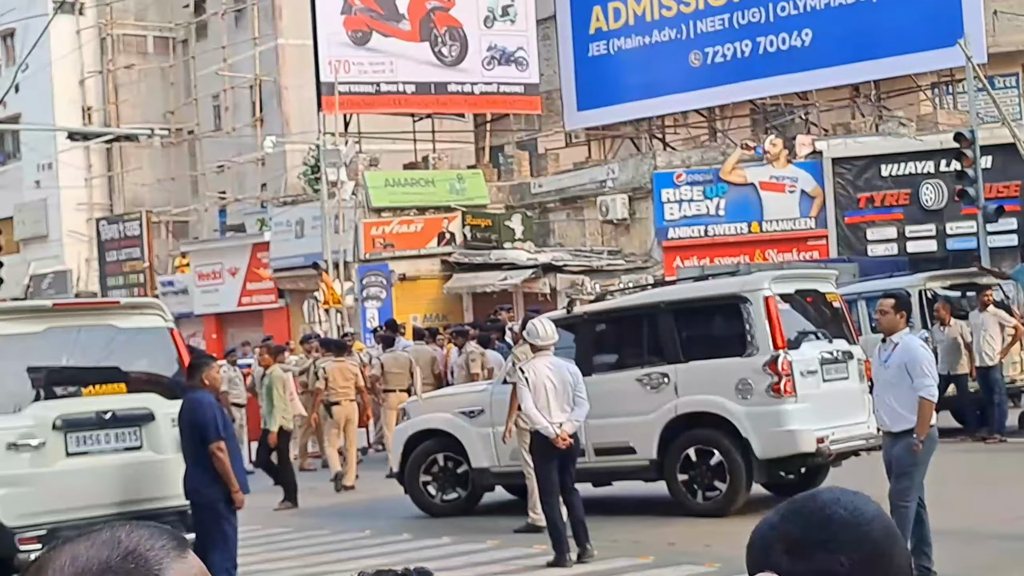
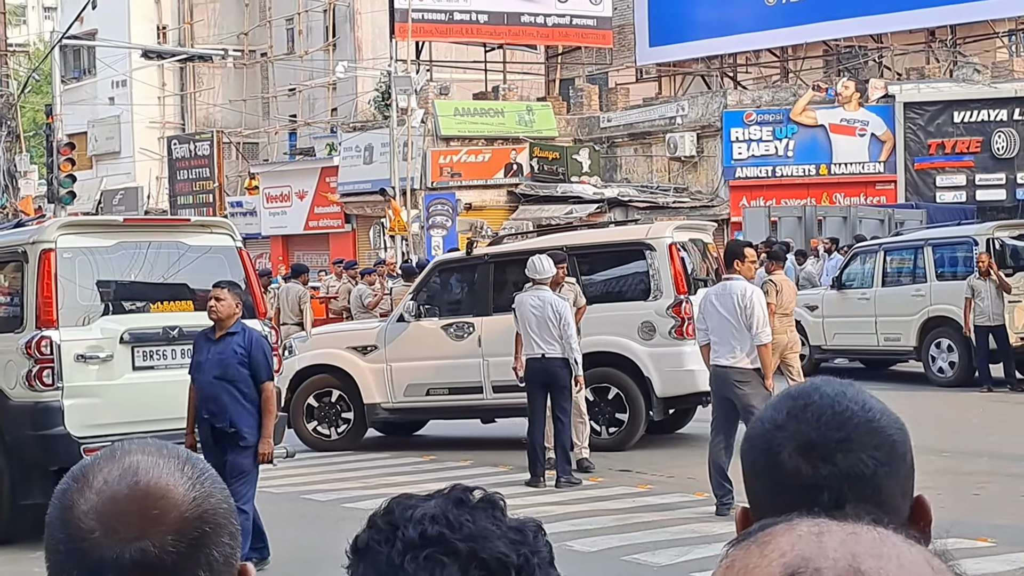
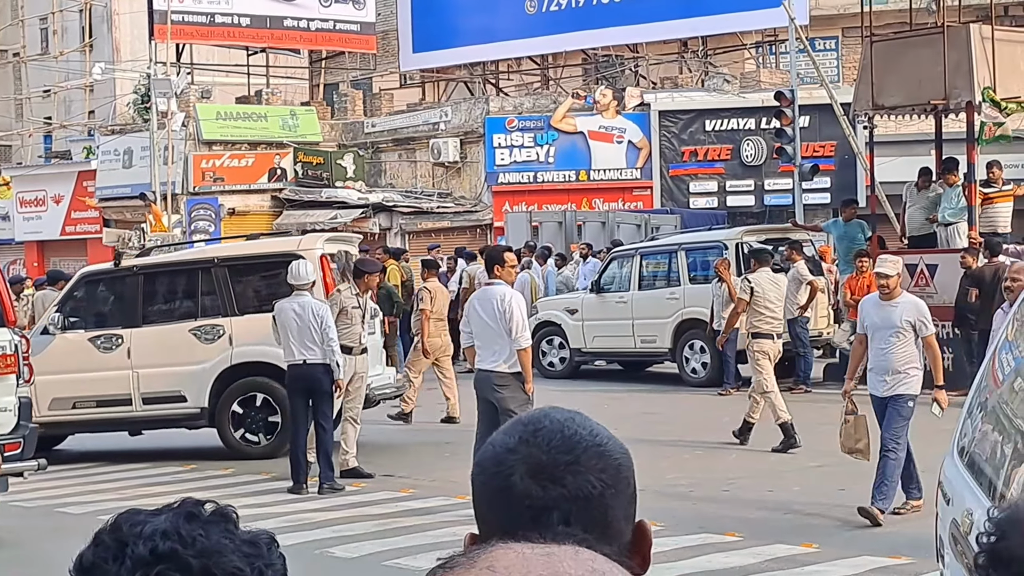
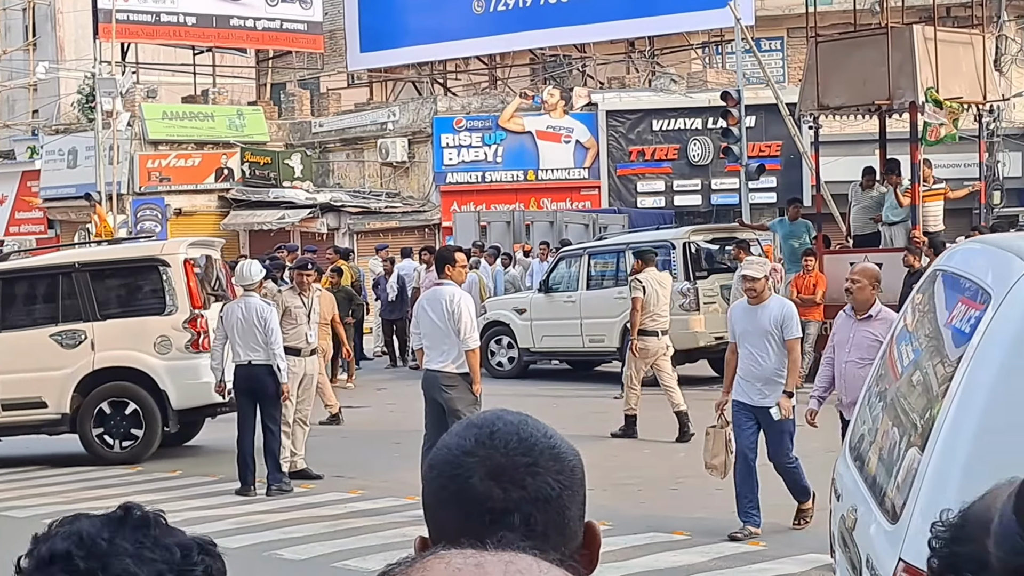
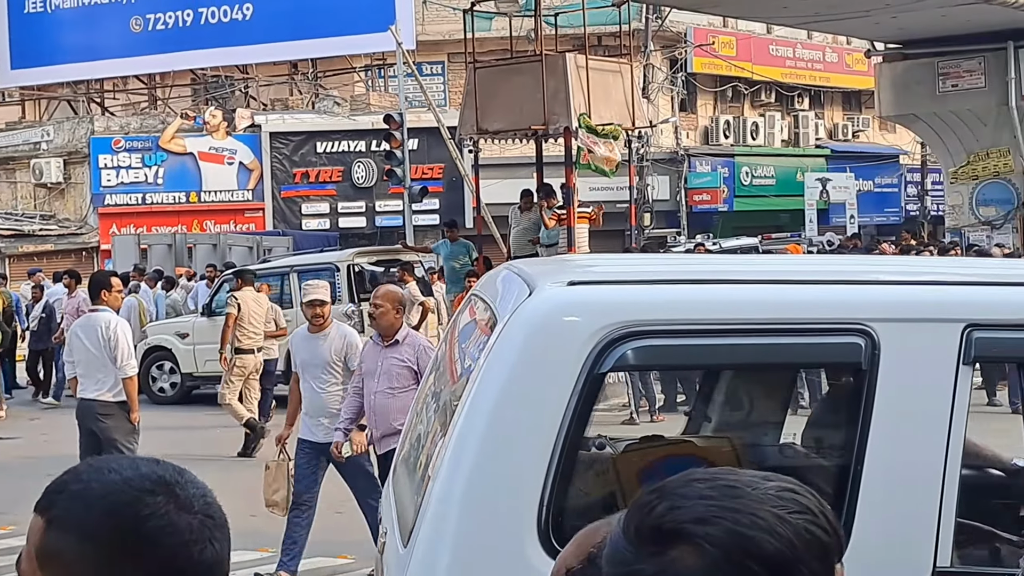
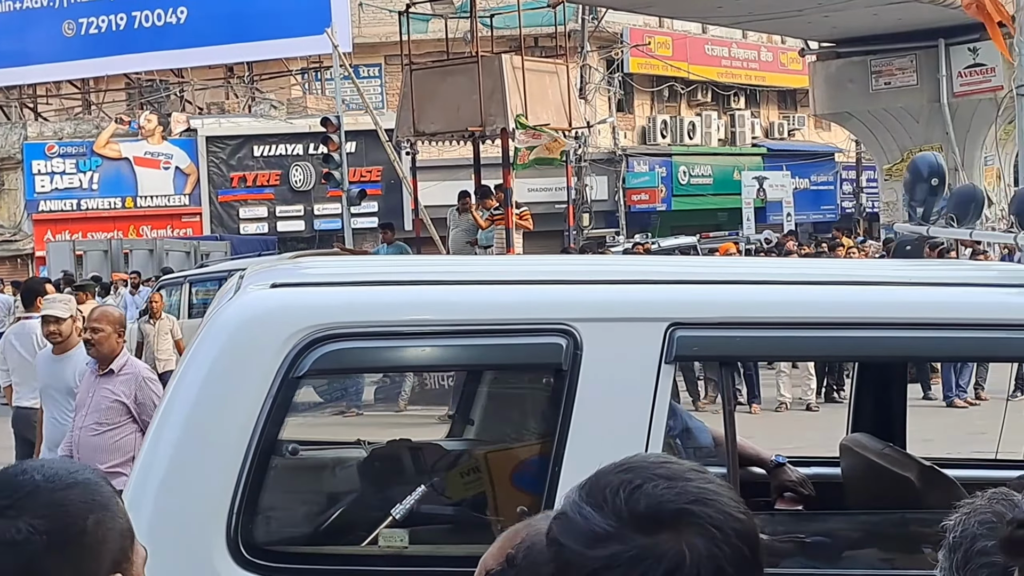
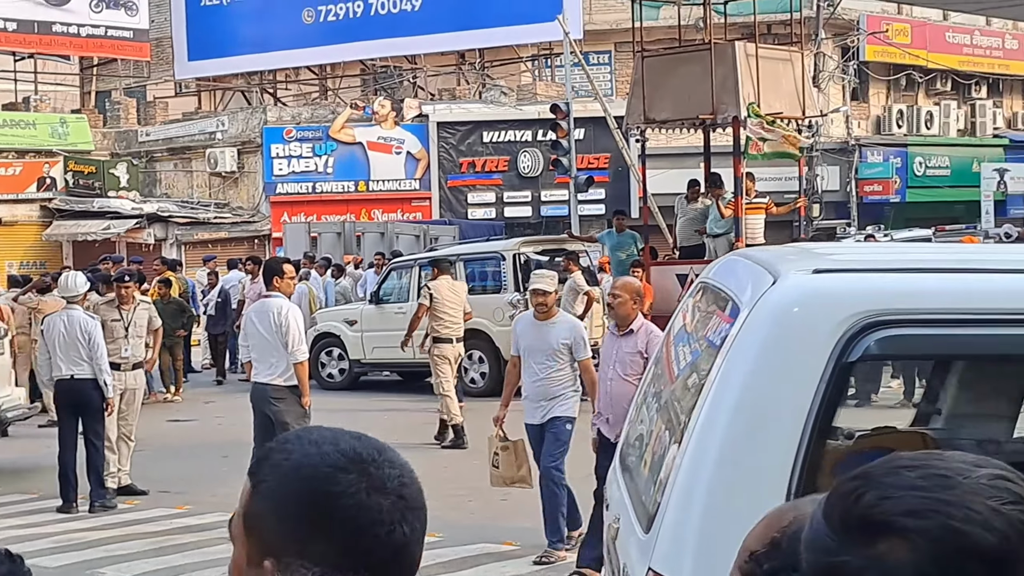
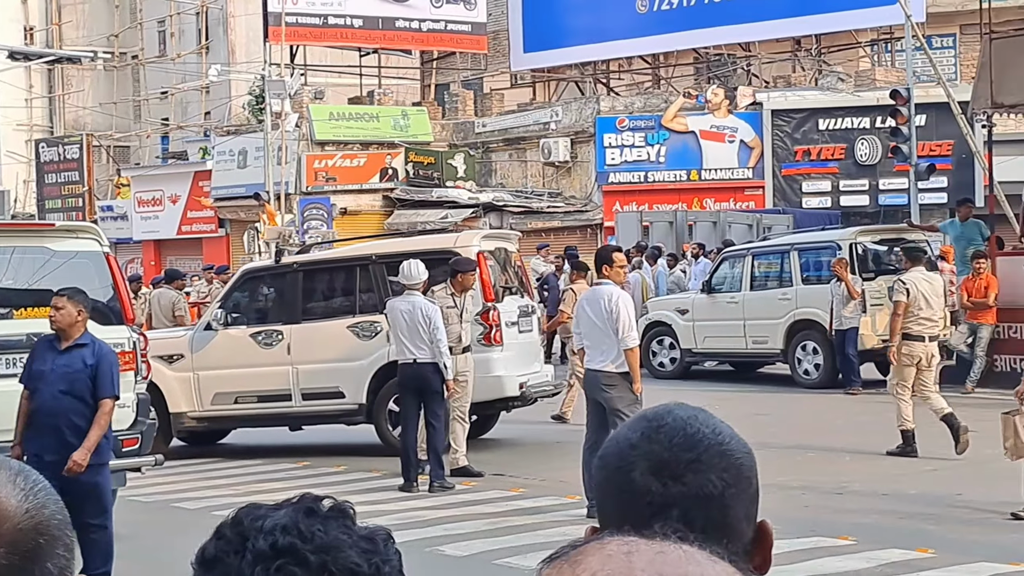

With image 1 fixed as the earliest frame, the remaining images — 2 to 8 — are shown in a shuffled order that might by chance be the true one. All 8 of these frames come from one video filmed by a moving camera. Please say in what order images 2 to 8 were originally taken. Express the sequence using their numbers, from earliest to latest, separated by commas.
2, 8, 3, 4, 7, 5, 6
